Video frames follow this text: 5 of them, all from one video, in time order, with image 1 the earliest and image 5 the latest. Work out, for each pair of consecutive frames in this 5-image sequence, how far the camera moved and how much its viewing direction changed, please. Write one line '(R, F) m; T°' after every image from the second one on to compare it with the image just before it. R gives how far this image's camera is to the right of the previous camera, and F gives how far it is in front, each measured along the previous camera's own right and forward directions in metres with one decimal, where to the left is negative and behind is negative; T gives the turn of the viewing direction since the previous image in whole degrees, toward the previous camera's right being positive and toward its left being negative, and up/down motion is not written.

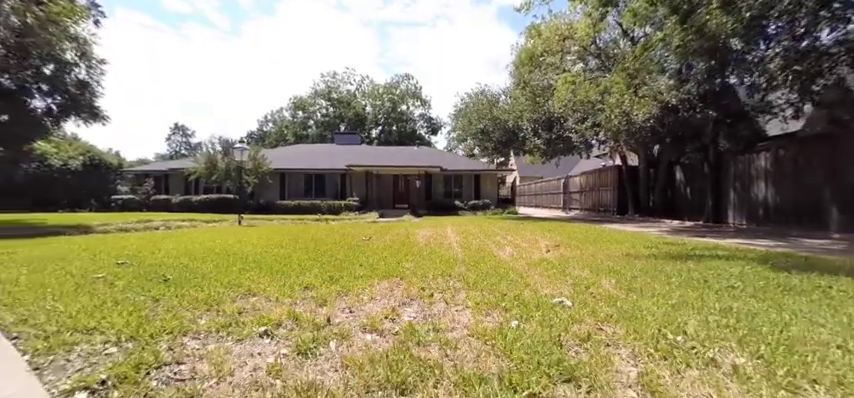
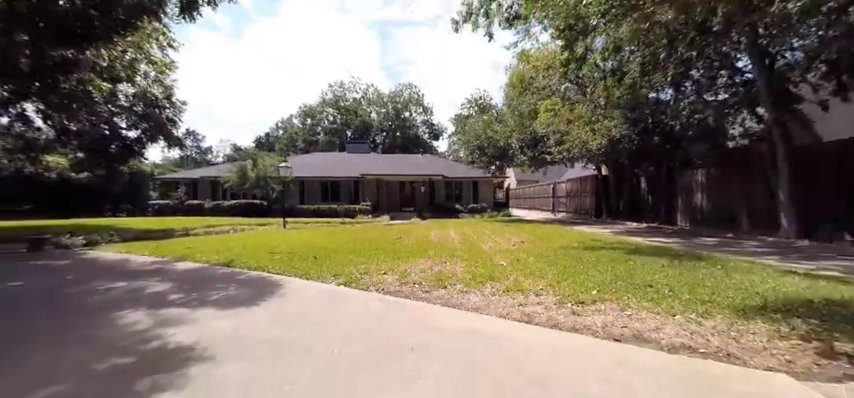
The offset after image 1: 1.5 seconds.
(-0.3, -3.1) m; 0°
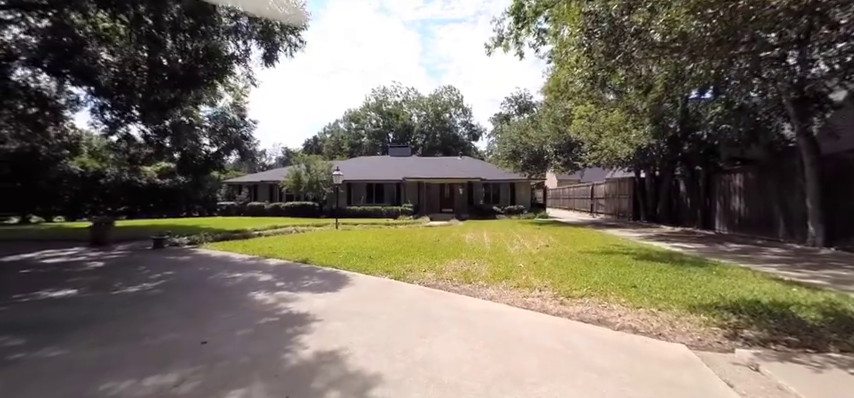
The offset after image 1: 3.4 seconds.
(+0.2, -1.4) m; -7°
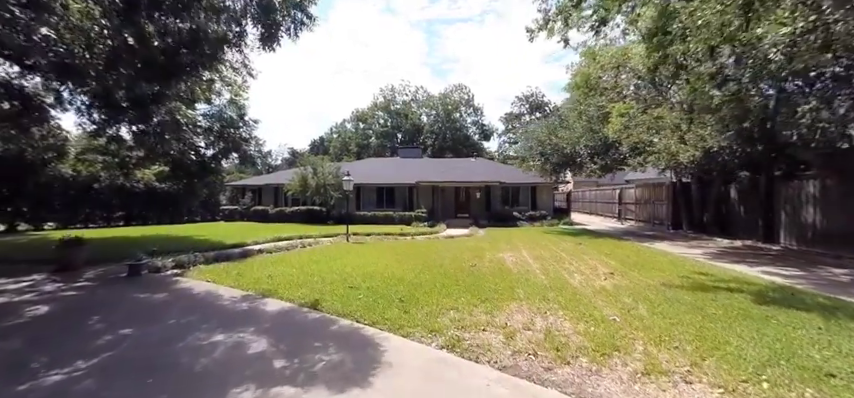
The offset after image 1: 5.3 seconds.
(-0.7, +1.9) m; -1°
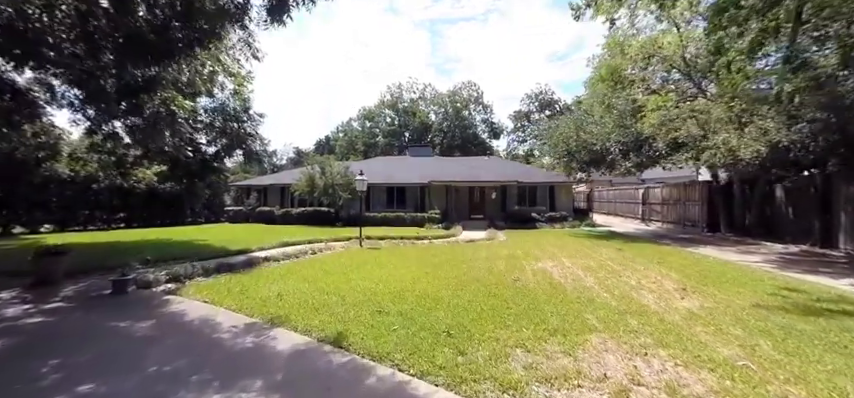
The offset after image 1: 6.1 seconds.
(-0.6, +1.2) m; -1°
